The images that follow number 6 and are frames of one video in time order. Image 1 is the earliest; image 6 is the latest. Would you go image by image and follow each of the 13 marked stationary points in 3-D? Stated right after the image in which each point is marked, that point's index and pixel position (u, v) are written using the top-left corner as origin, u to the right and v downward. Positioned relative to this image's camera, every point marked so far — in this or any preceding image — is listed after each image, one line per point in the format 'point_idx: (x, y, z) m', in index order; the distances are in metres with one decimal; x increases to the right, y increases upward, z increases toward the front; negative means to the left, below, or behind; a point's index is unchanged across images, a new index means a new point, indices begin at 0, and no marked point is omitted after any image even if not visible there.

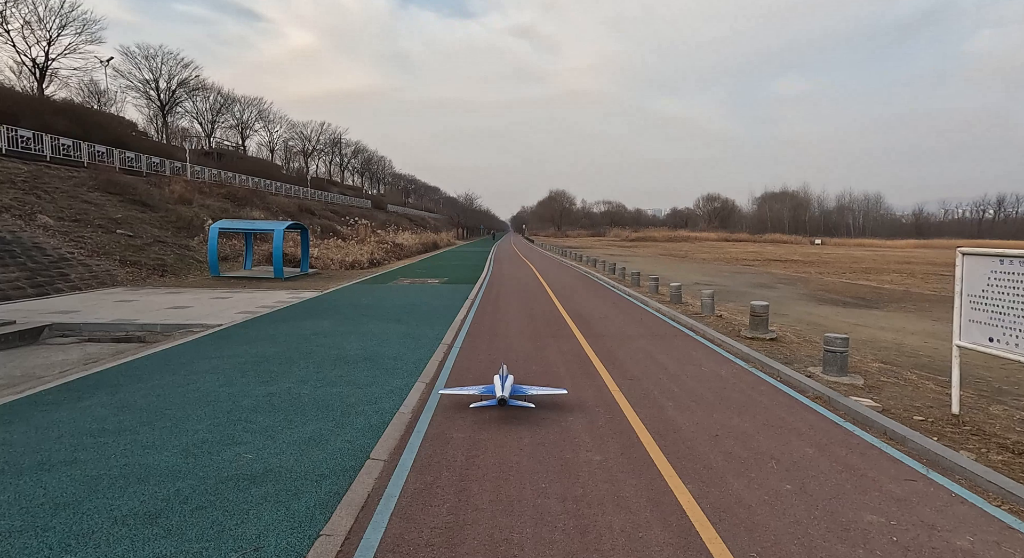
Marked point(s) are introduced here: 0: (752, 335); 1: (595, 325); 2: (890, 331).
0: (+4.2, -1.0, +9.7) m
1: (+1.7, -0.9, +11.4) m
2: (+8.4, -1.2, +12.4) m
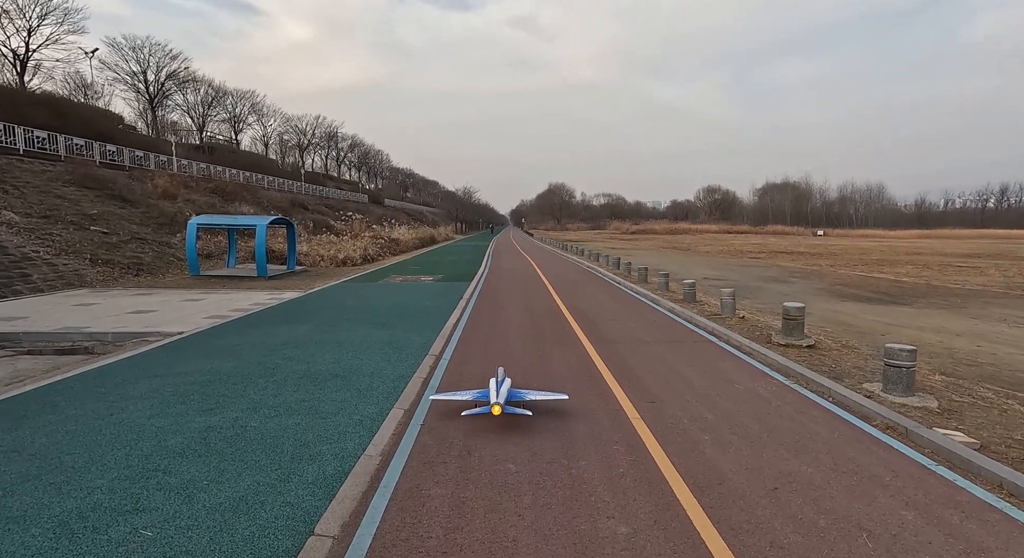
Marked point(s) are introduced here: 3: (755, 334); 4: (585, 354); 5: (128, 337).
0: (+4.1, -1.0, +8.4) m
1: (+1.7, -0.9, +10.2) m
2: (+8.4, -1.1, +11.1) m
3: (+4.0, -0.9, +9.2) m
4: (+1.1, -1.1, +8.2) m
5: (-6.4, -1.0, +9.3) m
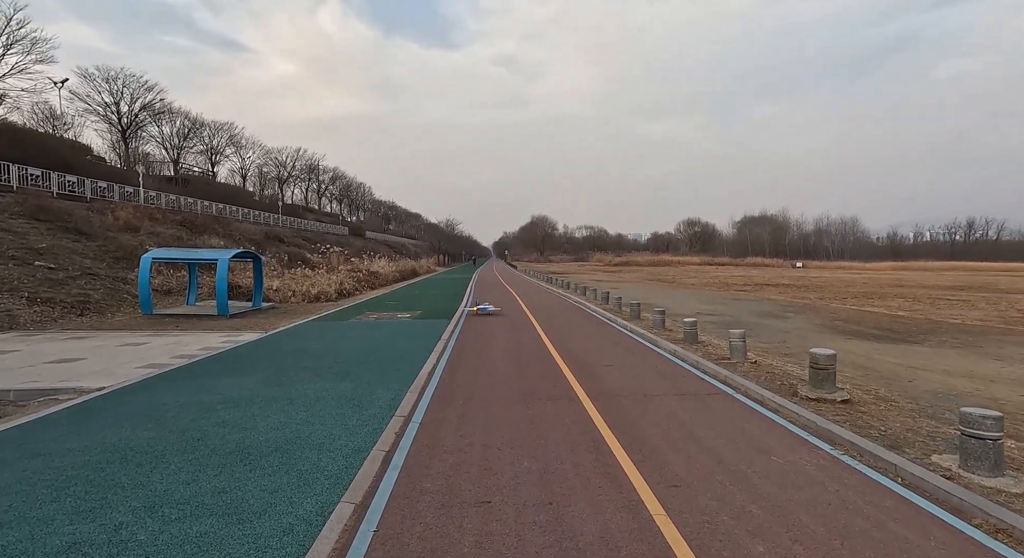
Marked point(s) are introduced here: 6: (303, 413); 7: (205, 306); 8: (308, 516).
0: (+3.9, -1.5, +7.2) m
1: (+1.4, -1.5, +8.9) m
2: (+8.1, -1.8, +10.0) m
3: (+3.8, -1.5, +8.0) m
4: (+0.9, -1.6, +6.9) m
5: (-6.6, -1.6, +7.7) m
6: (-2.6, -1.7, +6.9) m
7: (-10.3, -0.9, +18.6) m
8: (-1.5, -1.7, +4.1) m
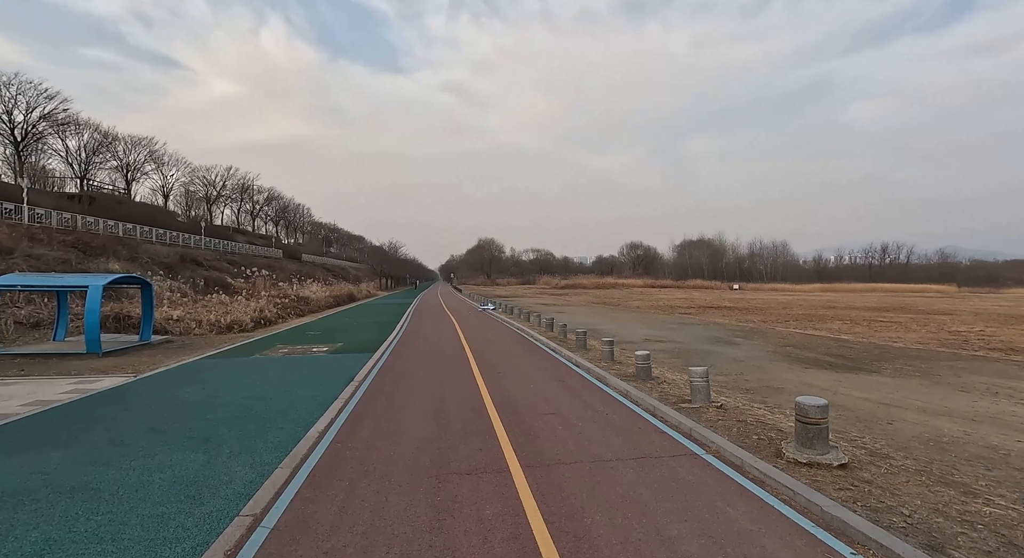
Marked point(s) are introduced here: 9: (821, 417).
0: (+3.0, -1.8, +5.7) m
1: (+0.3, -1.9, +7.1) m
2: (+6.9, -2.2, +8.9) m
3: (+2.8, -1.9, +6.4) m
4: (0.0, -2.0, +5.0) m
5: (-7.5, -2.0, +5.2) m
6: (-3.5, -2.0, +4.8) m
7: (-12.2, -1.8, +15.7) m
8: (-2.1, -2.0, +2.0) m
9: (+3.2, -1.4, +5.8) m
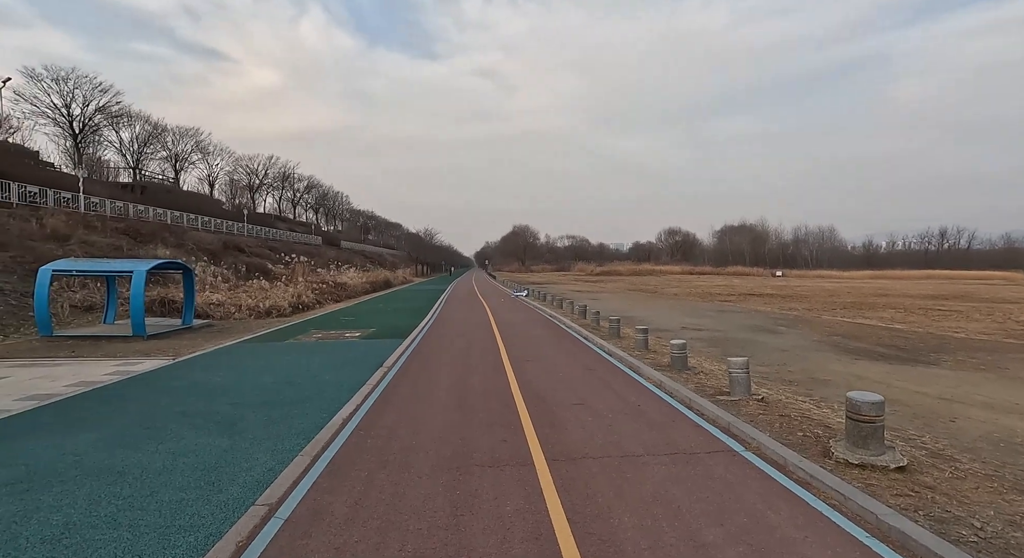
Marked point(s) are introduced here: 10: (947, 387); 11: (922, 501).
0: (+3.2, -1.7, +5.2) m
1: (+0.7, -1.7, +6.8) m
2: (+7.3, -2.0, +8.2) m
3: (+3.1, -1.7, +6.0) m
4: (+0.2, -1.8, +4.8) m
5: (-7.3, -1.8, +5.4) m
6: (-3.3, -1.9, +4.7) m
7: (-11.3, -1.3, +16.2) m
8: (-2.1, -1.9, +1.9) m
9: (+3.4, -1.3, +5.3) m
10: (+8.0, -2.0, +10.3) m
11: (+3.3, -1.8, +4.5) m
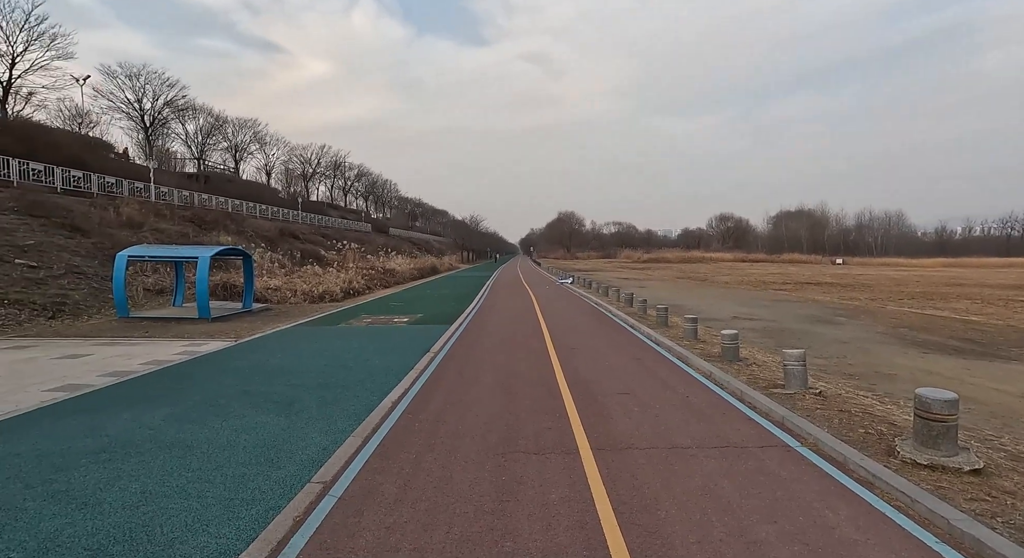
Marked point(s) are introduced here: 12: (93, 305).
0: (+3.6, -1.6, +4.9) m
1: (+1.2, -1.6, +6.7) m
2: (+7.9, -1.9, +7.5) m
3: (+3.6, -1.6, +5.7) m
4: (+0.6, -1.7, +4.7) m
5: (-6.8, -1.7, +6.0) m
6: (-2.9, -1.7, +5.0) m
7: (-9.9, -0.9, +17.0) m
8: (-1.9, -1.8, +2.1) m
9: (+3.9, -1.2, +5.0) m
10: (+8.8, -1.8, +9.6) m
11: (+3.7, -1.7, +4.2) m
12: (-12.4, -0.8, +16.4) m
